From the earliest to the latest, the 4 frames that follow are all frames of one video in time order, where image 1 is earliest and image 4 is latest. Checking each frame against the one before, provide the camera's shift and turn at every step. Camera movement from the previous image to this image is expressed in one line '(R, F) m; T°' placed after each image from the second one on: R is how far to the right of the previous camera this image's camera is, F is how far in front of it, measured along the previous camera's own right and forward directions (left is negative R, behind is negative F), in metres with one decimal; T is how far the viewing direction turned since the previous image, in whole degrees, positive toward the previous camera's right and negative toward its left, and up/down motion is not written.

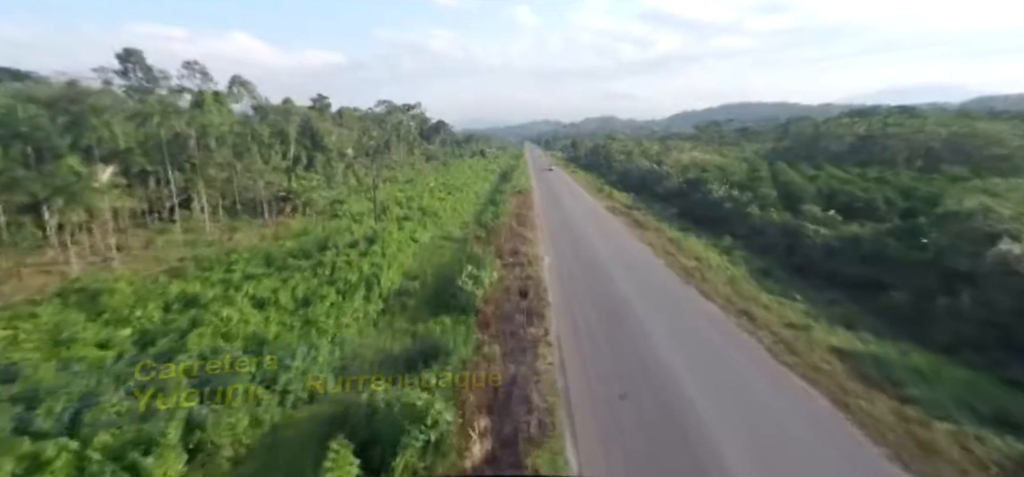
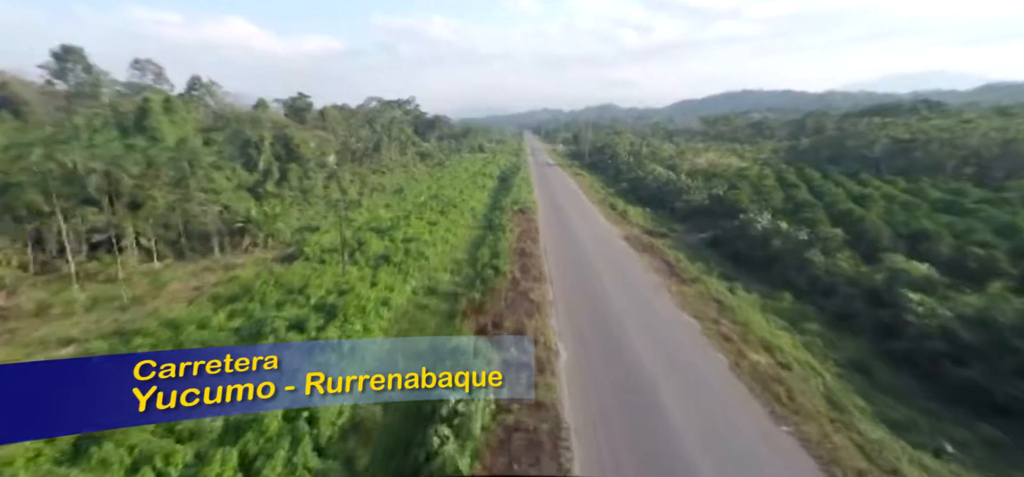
(0.0, +3.0) m; 0°
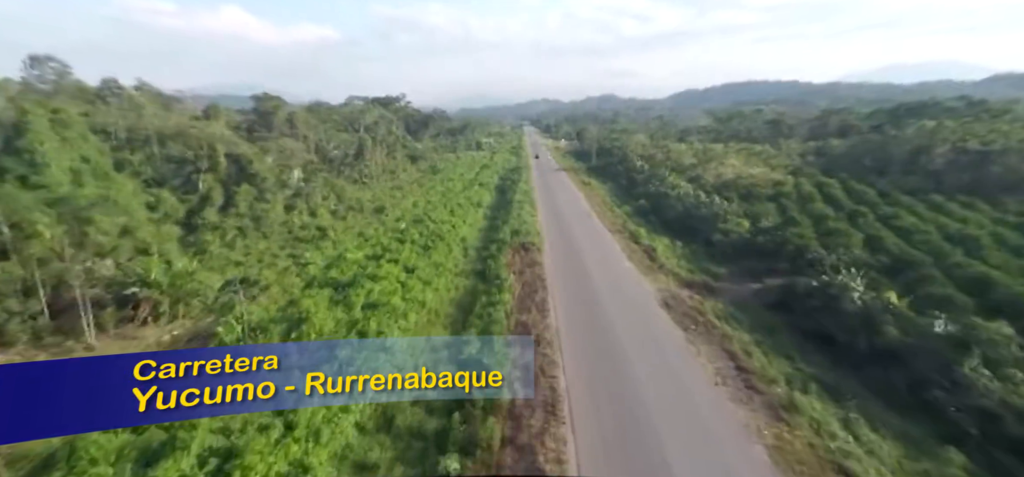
(0.0, +4.2) m; 0°
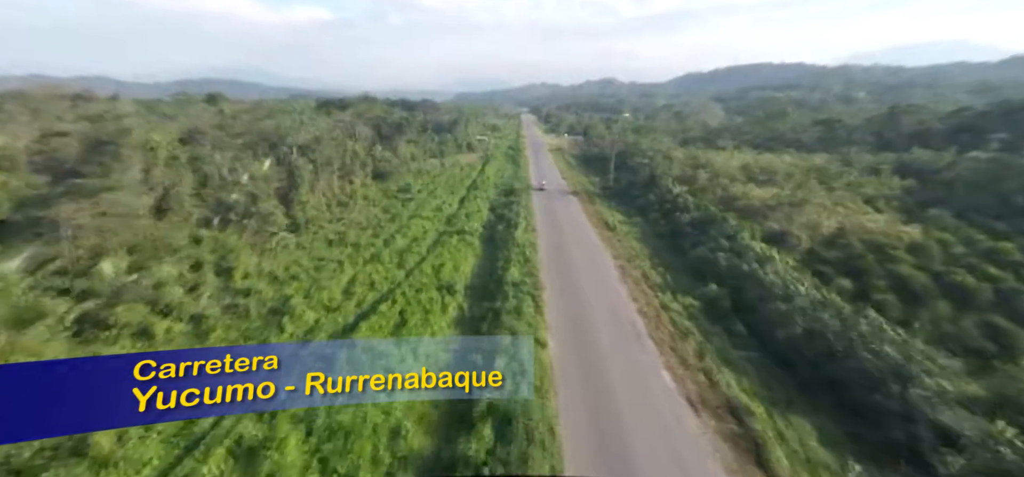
(+0.3, +10.1) m; 0°
